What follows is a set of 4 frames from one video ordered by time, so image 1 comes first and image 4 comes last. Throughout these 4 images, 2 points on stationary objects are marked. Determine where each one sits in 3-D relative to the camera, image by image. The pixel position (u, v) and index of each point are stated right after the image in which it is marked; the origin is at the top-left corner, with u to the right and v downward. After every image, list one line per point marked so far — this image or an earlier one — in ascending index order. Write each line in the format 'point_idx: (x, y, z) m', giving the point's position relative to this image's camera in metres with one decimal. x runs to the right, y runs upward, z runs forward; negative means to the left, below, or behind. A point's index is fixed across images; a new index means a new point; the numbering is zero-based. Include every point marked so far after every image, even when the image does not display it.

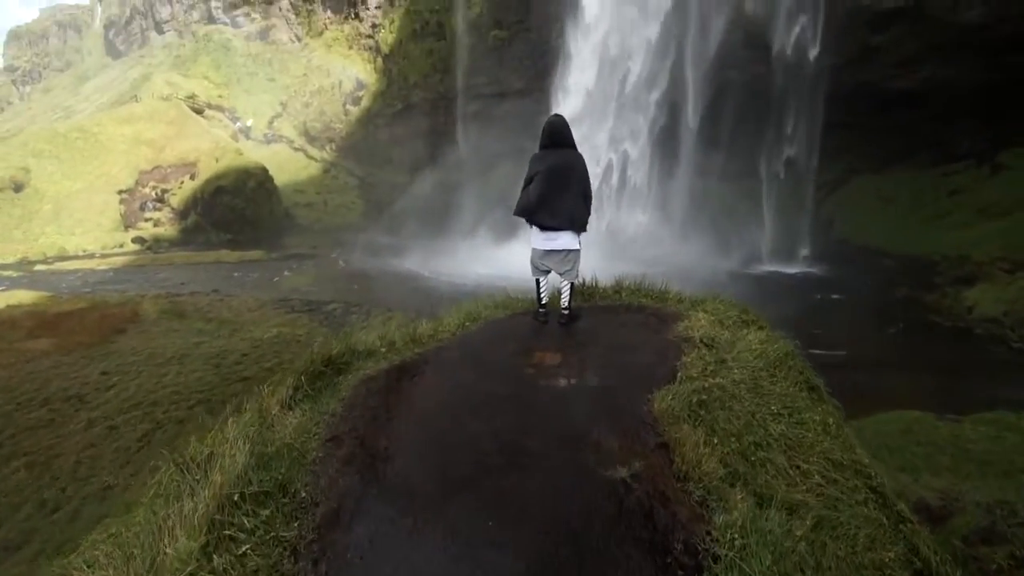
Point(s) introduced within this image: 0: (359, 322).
0: (-3.0, -0.6, +10.5) m
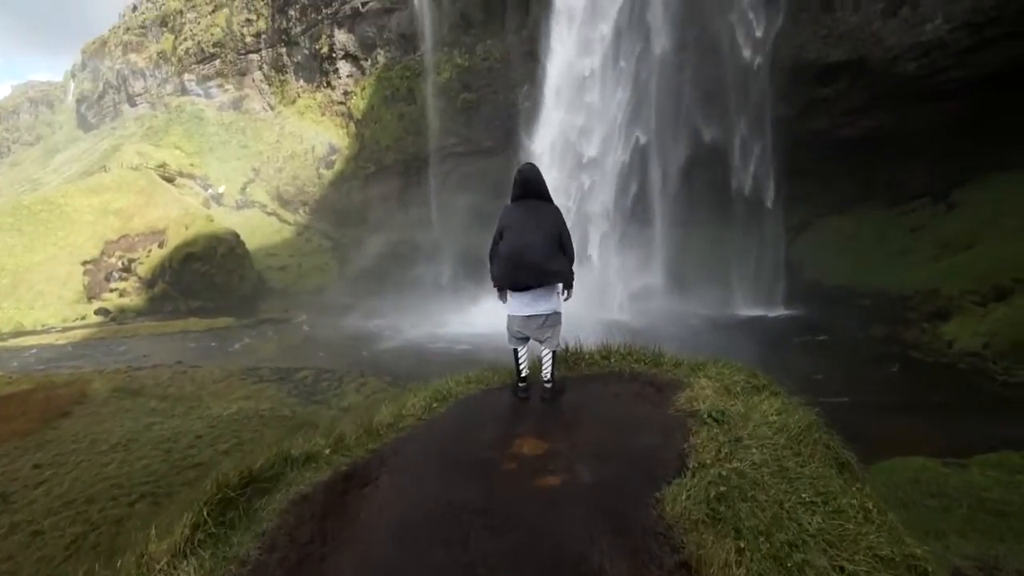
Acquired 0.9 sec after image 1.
0: (-3.4, -1.9, +9.9) m
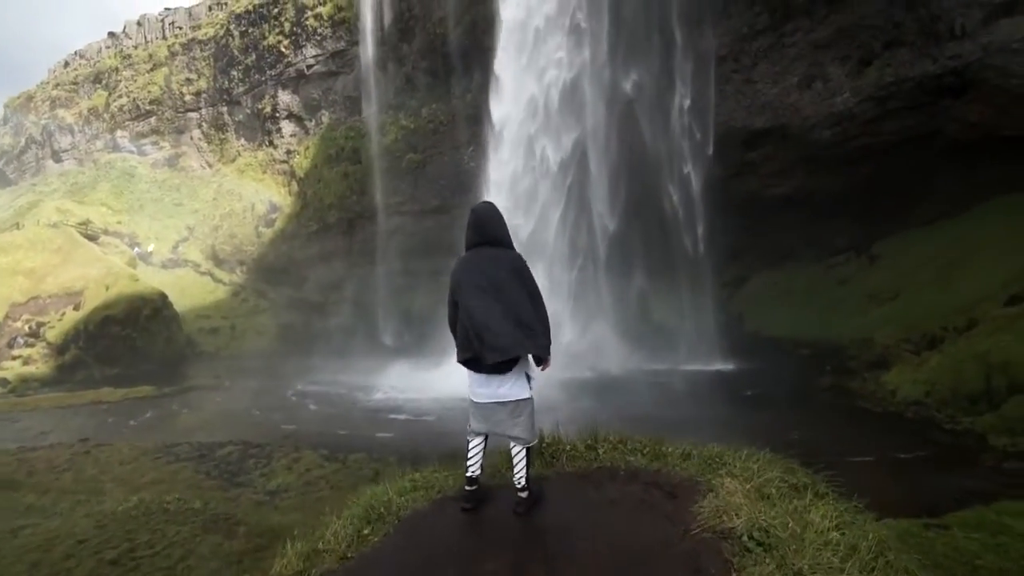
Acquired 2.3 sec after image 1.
0: (-4.2, -2.9, +8.7) m
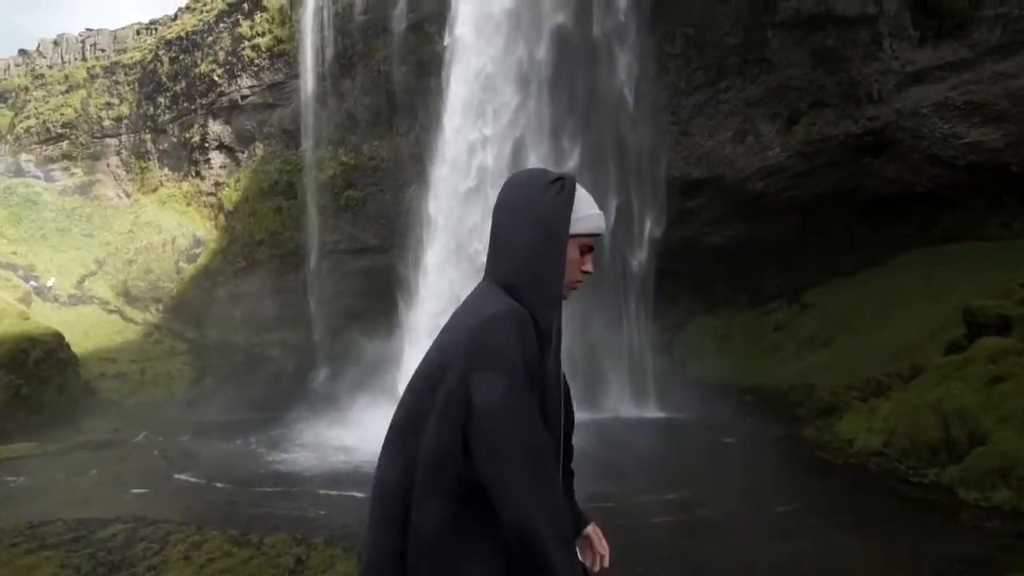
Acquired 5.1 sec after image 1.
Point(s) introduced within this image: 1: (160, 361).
0: (-4.8, -3.5, +6.9) m
1: (-12.0, -2.5, +17.6) m
